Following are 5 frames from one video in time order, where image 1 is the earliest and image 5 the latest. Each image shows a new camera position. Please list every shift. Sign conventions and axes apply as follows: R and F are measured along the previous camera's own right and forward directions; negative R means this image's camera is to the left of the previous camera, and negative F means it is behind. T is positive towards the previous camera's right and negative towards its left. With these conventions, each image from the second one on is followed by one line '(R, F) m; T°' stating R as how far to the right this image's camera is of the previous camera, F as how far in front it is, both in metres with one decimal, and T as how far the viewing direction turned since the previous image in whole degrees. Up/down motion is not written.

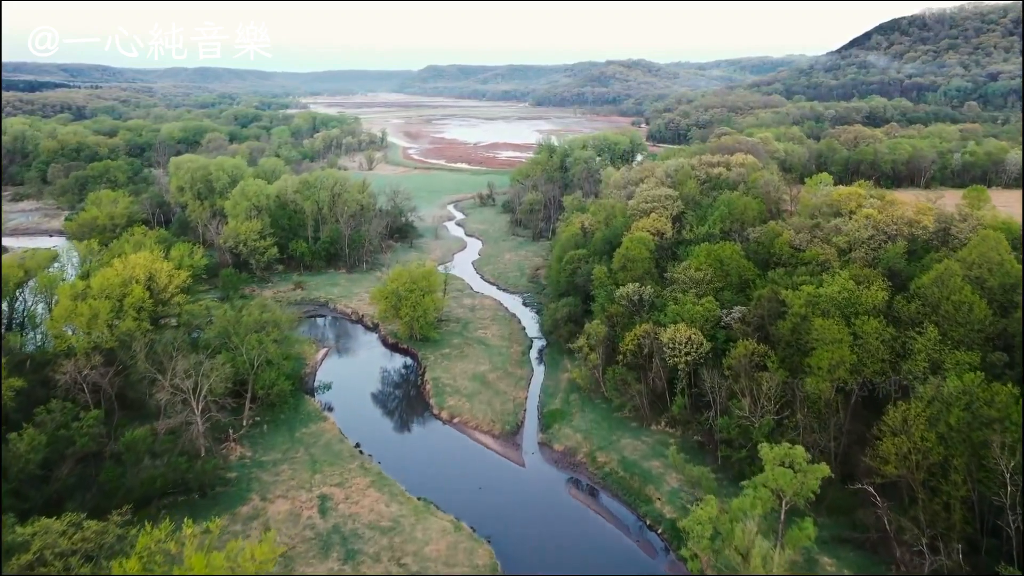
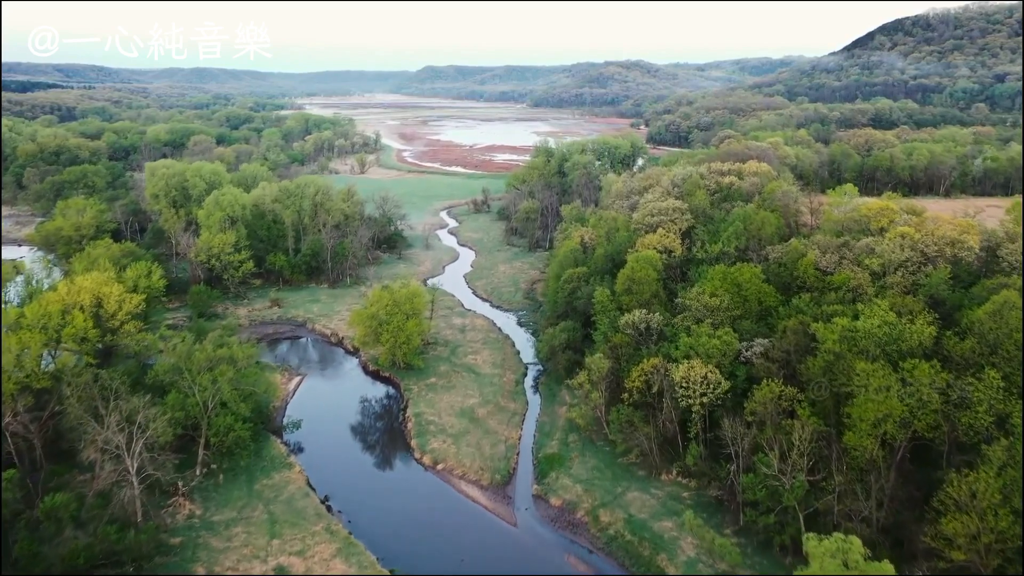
(+0.4, +4.9) m; 0°
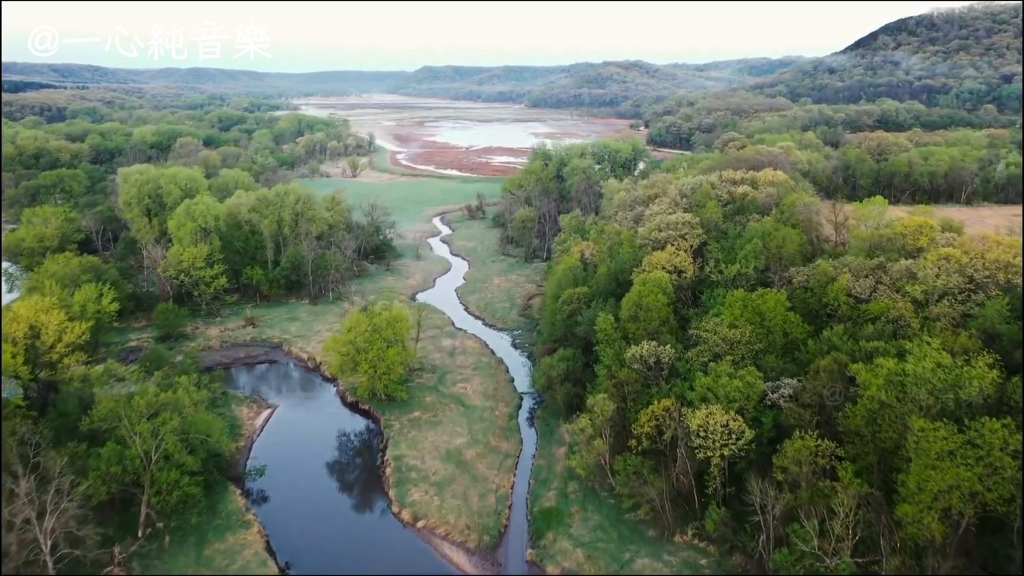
(+0.4, +4.7) m; 0°
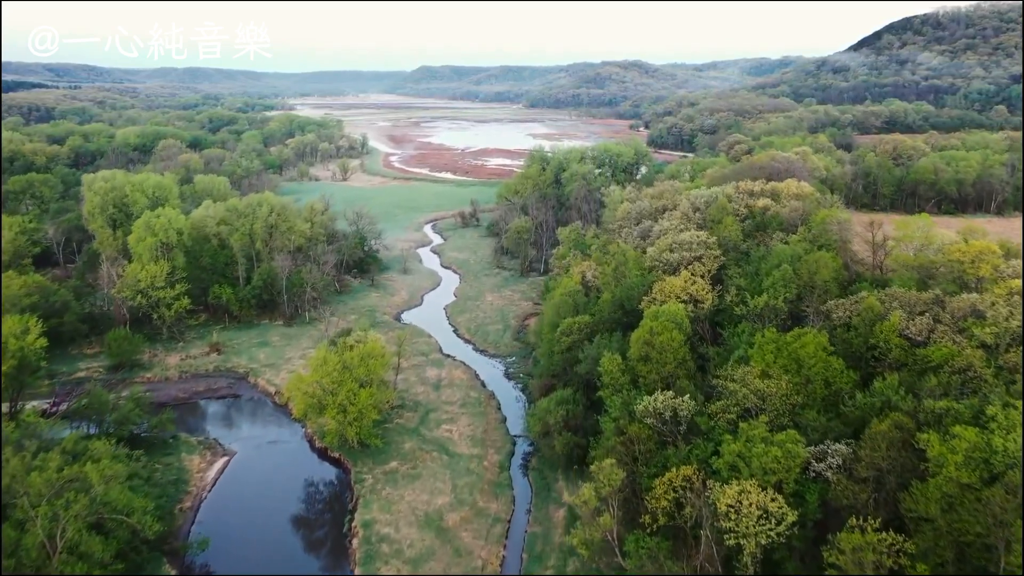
(+0.5, +5.6) m; 0°
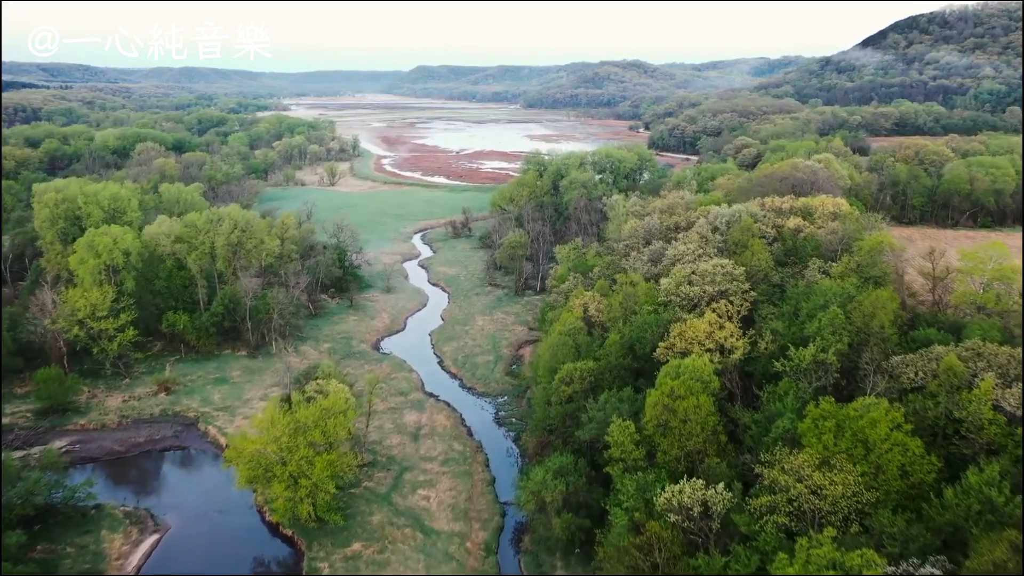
(+0.5, +6.4) m; 0°
